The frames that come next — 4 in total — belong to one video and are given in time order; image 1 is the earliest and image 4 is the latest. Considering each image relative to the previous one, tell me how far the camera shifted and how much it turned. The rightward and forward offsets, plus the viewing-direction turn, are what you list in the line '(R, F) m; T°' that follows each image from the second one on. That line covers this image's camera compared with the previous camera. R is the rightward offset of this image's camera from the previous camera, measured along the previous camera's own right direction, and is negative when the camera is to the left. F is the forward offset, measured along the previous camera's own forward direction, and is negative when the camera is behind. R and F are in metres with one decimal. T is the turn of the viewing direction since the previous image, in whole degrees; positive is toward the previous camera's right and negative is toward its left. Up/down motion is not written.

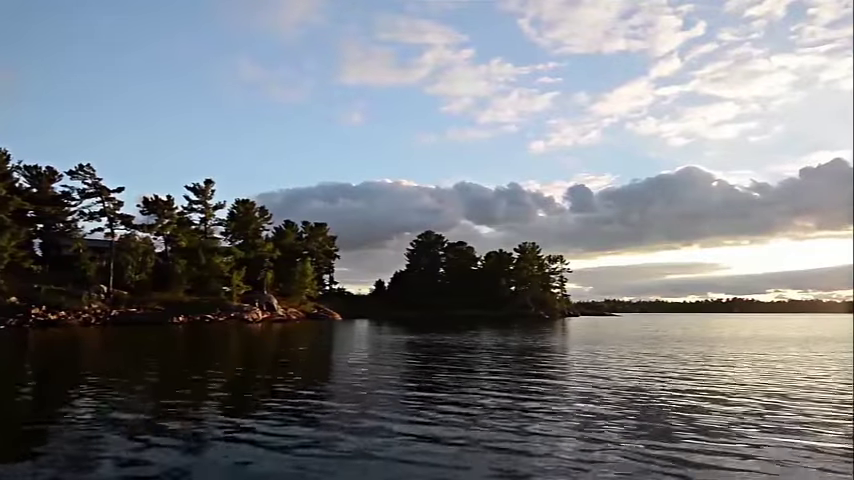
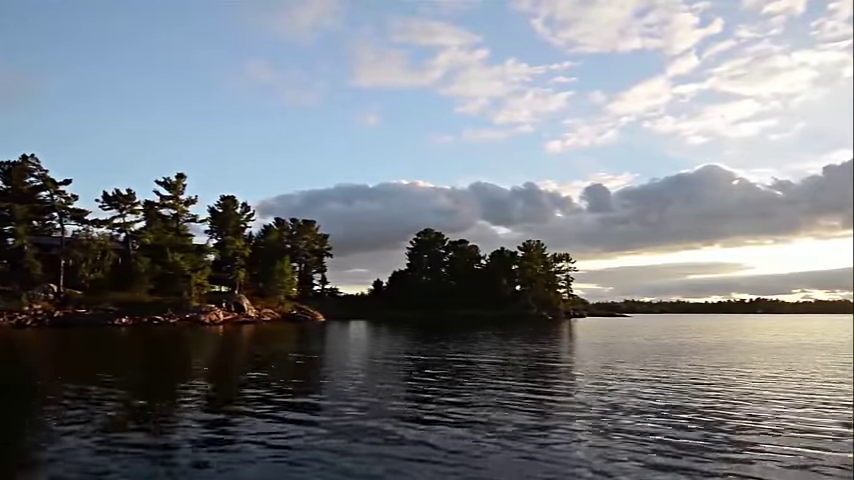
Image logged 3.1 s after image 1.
(+2.9, +3.9) m; -1°
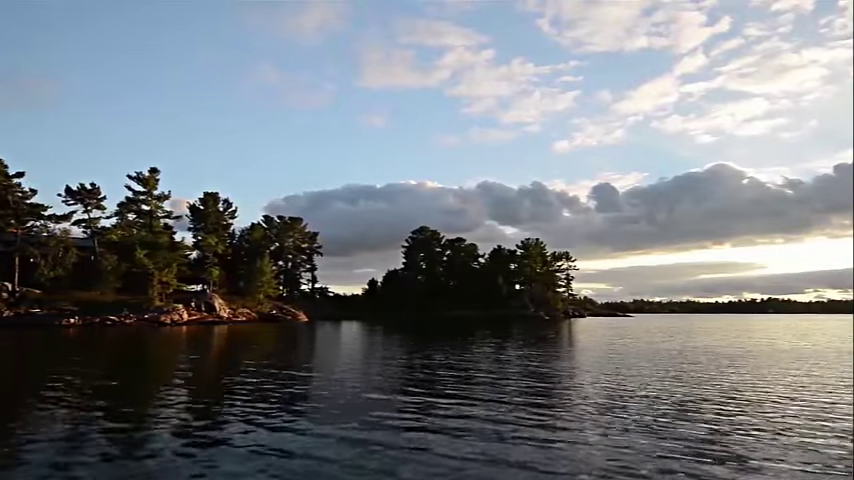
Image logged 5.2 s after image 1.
(+2.1, +2.7) m; -1°
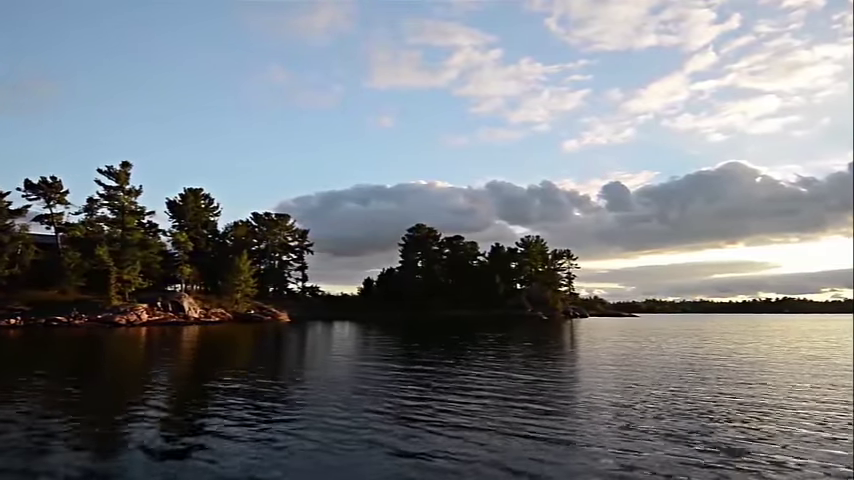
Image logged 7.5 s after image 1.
(+2.2, +2.7) m; -1°
